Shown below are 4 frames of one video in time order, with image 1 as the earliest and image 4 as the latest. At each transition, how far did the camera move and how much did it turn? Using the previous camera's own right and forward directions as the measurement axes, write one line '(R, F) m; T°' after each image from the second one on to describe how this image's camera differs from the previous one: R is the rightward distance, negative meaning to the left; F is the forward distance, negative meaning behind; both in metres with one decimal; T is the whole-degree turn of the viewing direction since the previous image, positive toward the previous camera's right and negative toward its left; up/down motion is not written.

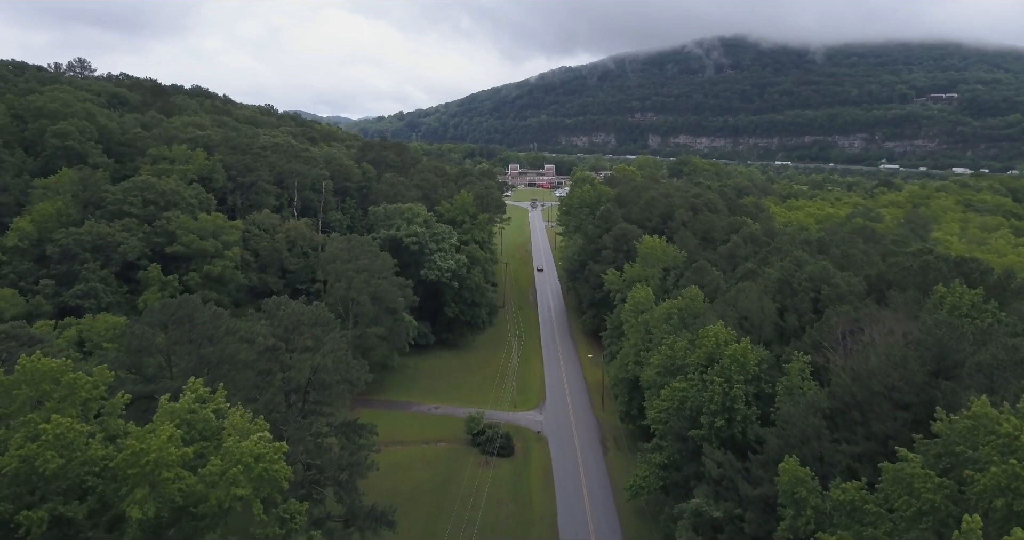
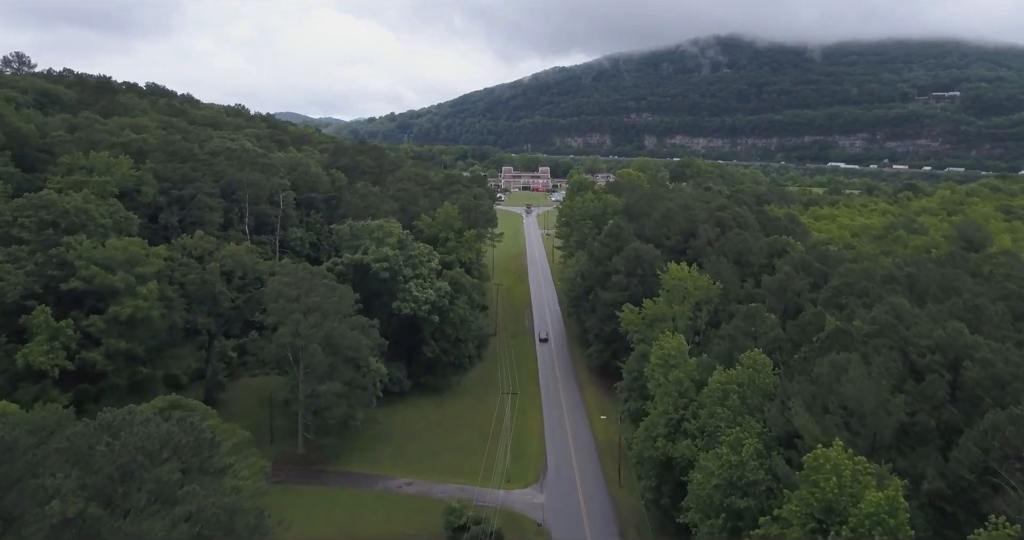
(+0.2, +10.0) m; 0°
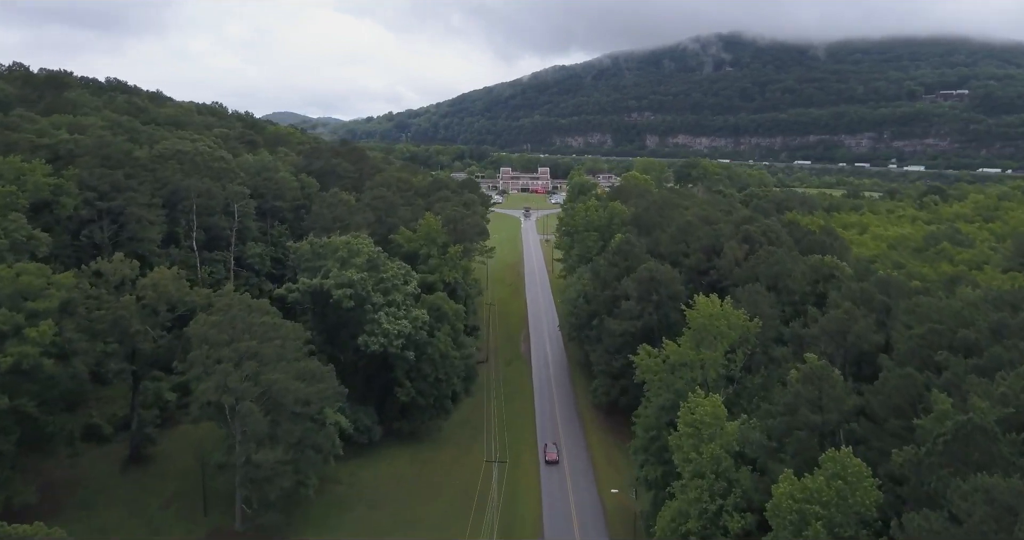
(+0.6, +7.8) m; 0°
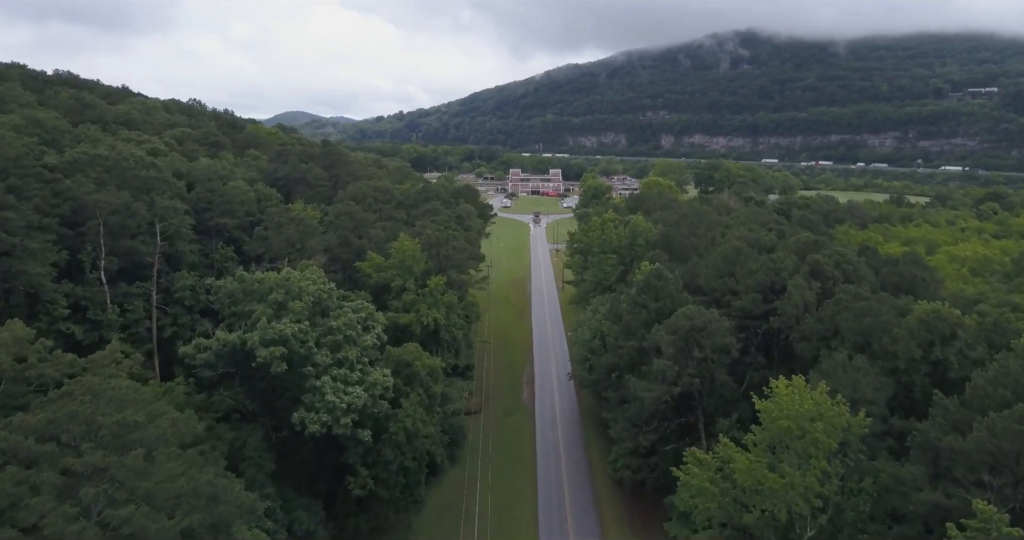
(+0.9, +10.4) m; -1°
